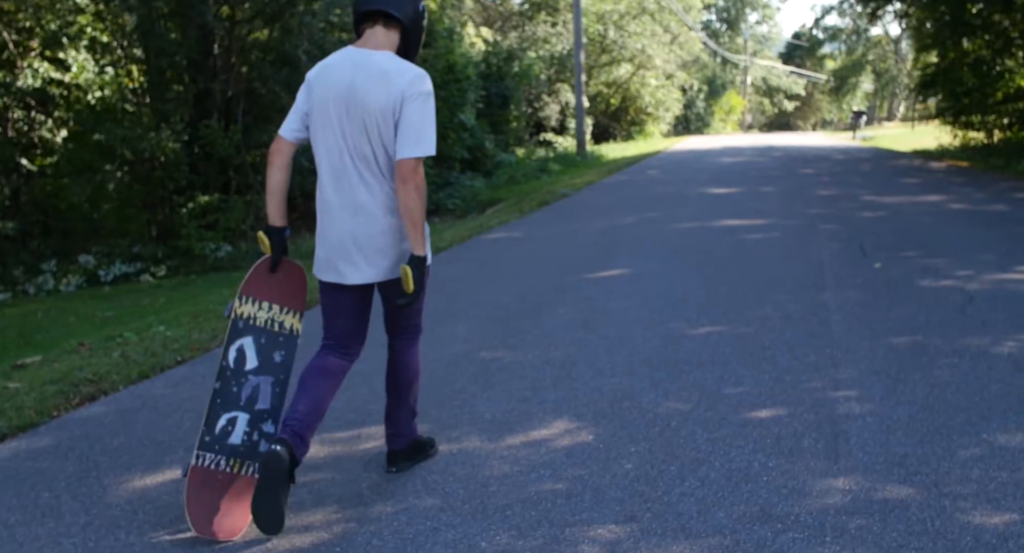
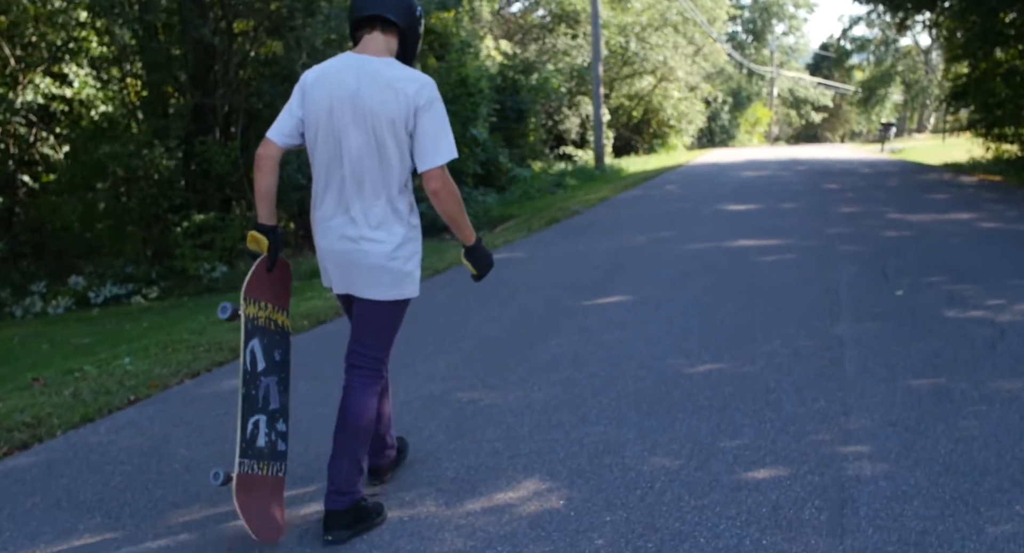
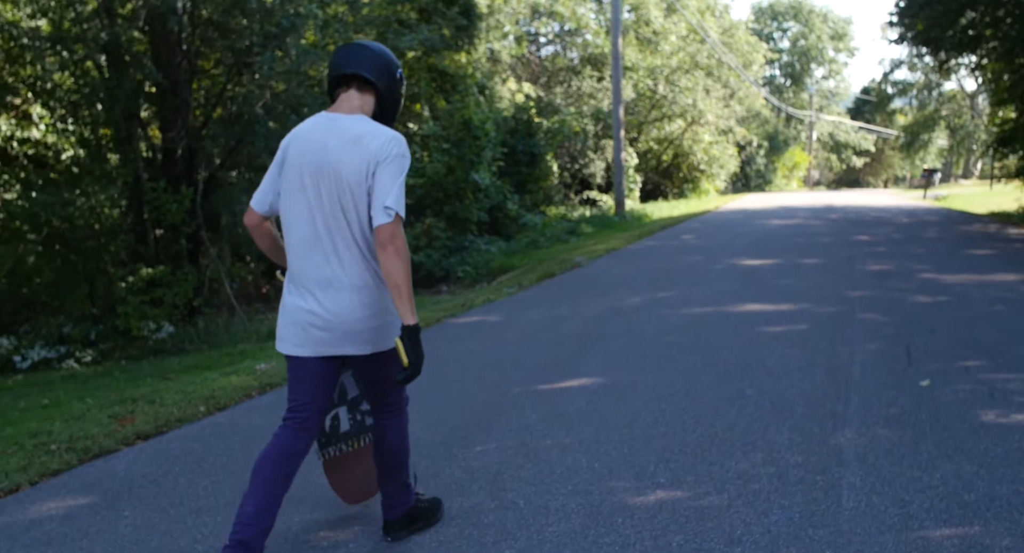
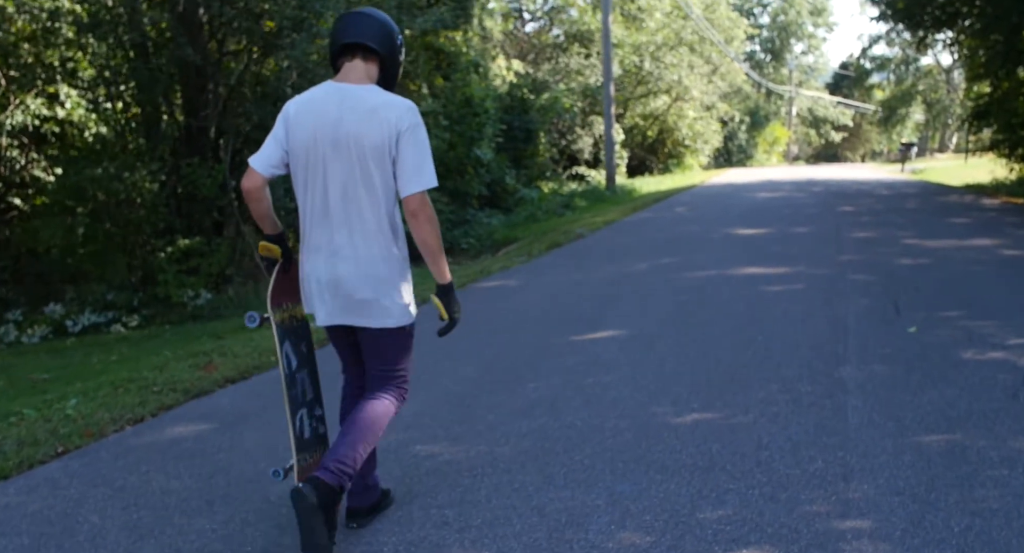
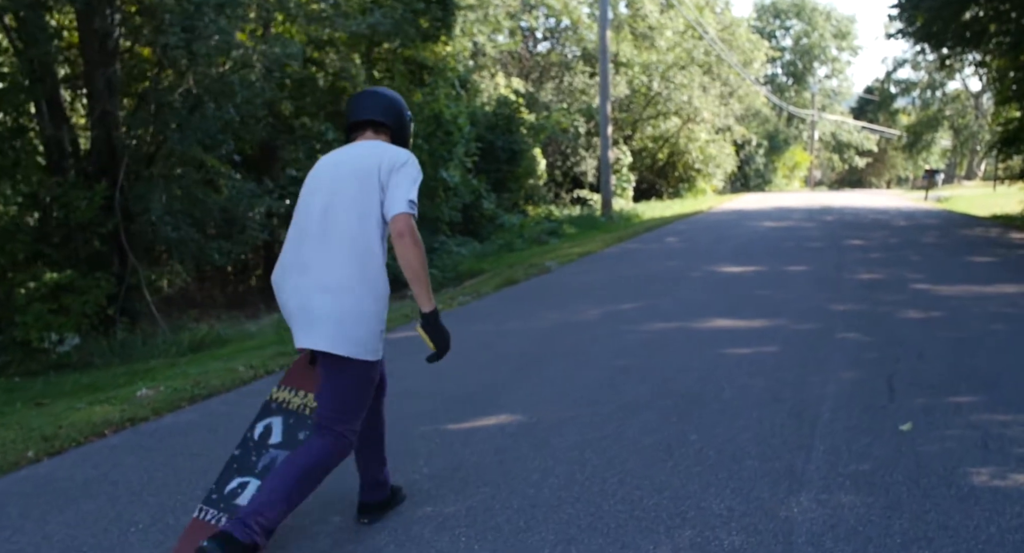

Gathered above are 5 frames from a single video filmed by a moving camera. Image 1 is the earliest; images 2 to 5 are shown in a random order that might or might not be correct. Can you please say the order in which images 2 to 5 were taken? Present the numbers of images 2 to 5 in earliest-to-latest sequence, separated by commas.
2, 4, 3, 5
